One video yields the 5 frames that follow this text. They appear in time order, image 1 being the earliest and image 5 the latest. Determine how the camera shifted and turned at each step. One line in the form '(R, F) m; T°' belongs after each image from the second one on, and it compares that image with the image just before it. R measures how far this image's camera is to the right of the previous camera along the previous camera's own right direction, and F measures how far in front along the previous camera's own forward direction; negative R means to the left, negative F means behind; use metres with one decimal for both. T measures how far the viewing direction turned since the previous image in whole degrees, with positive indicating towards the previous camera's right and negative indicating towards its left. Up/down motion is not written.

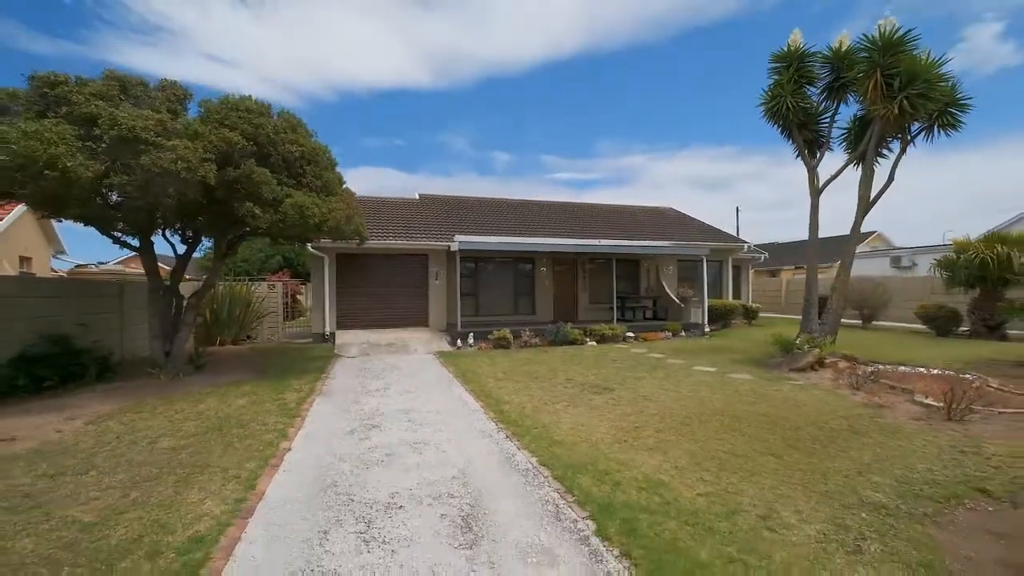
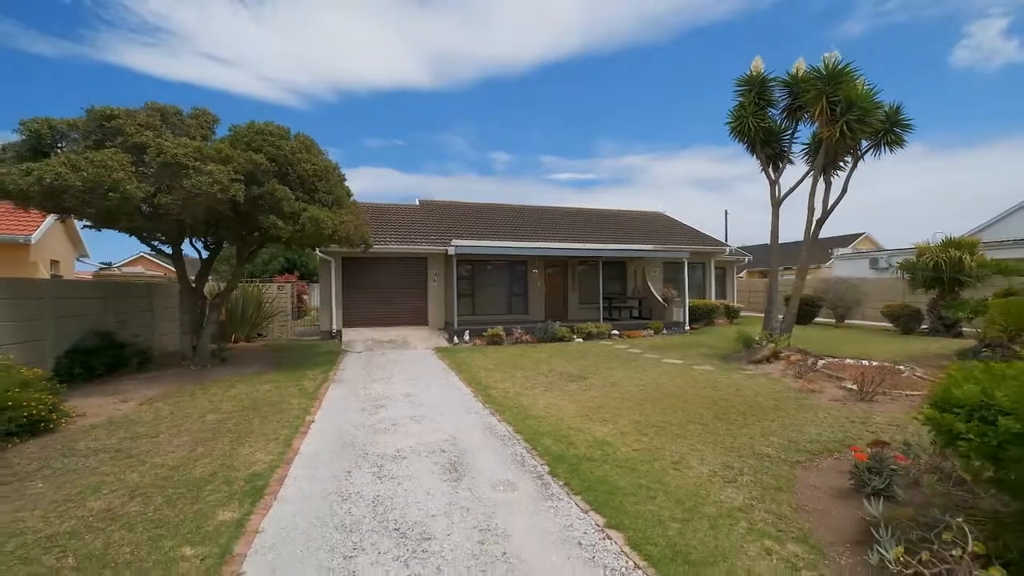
(+0.2, -1.2) m; 0°
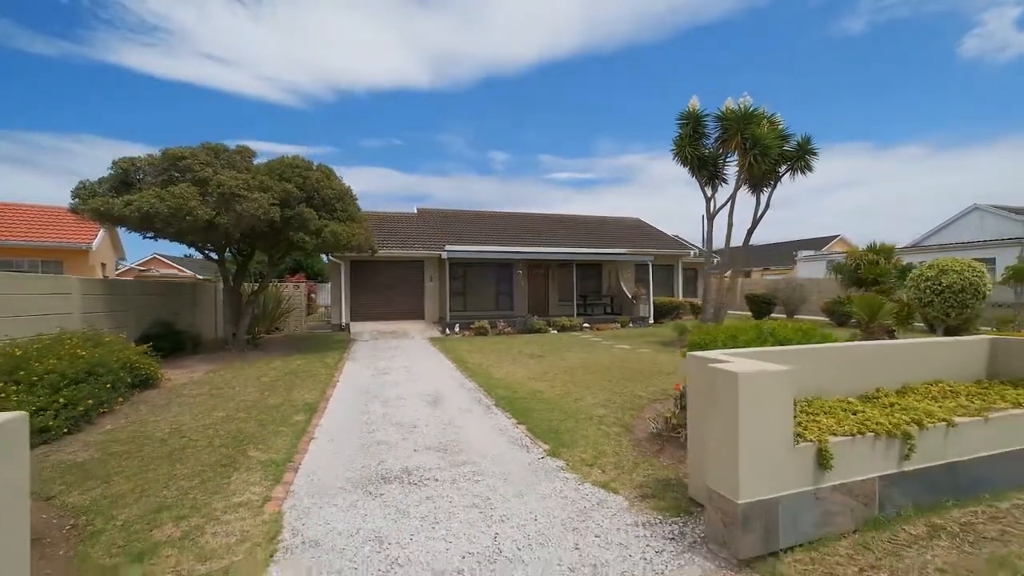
(+0.6, -2.5) m; 0°
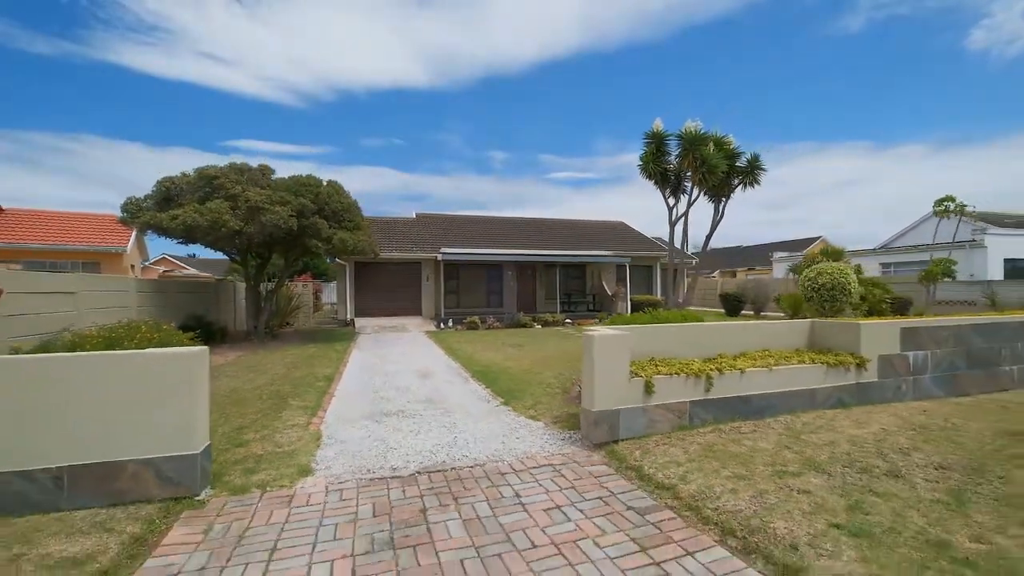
(+0.5, -1.9) m; 0°
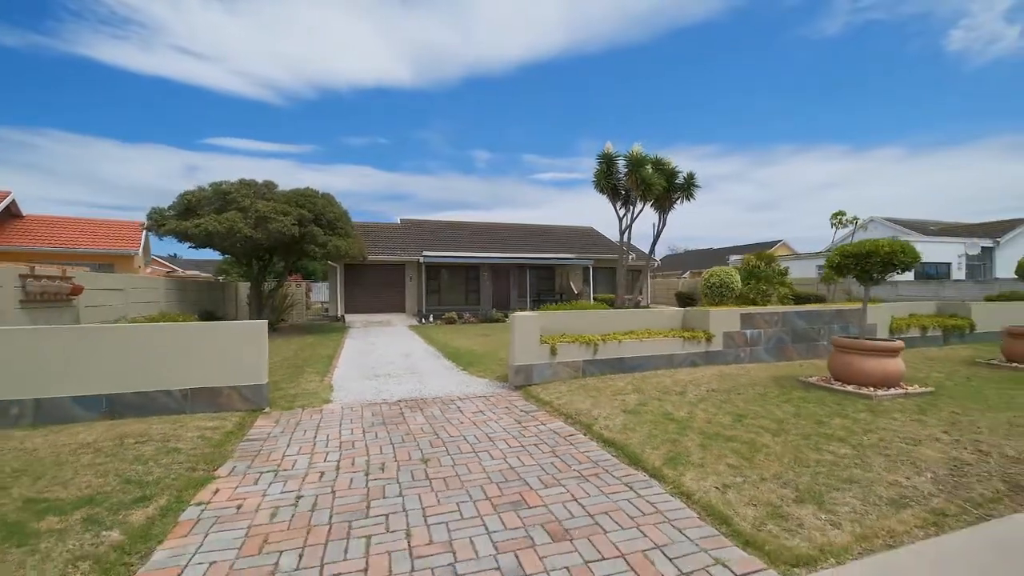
(+0.5, -2.4) m; +2°
